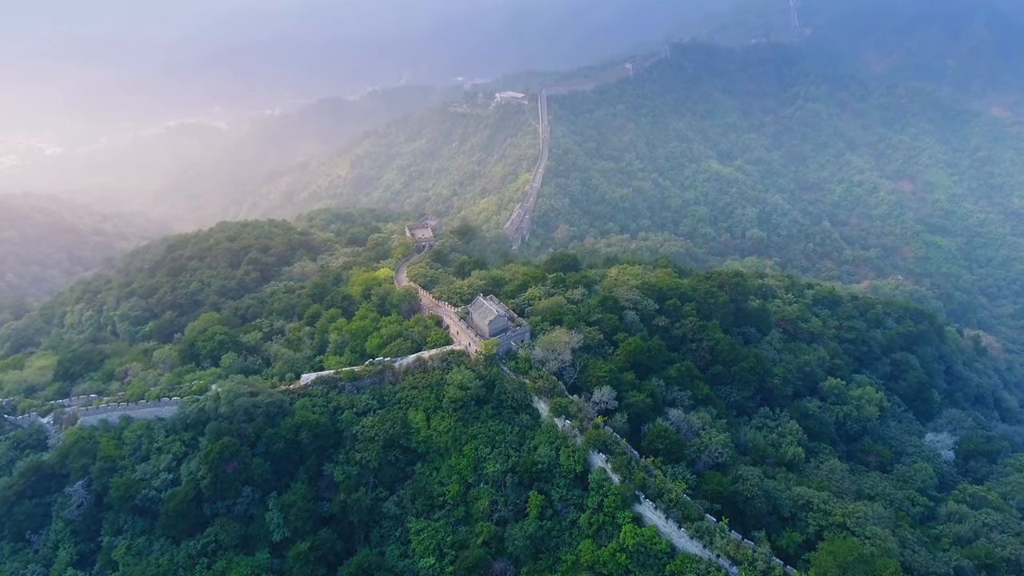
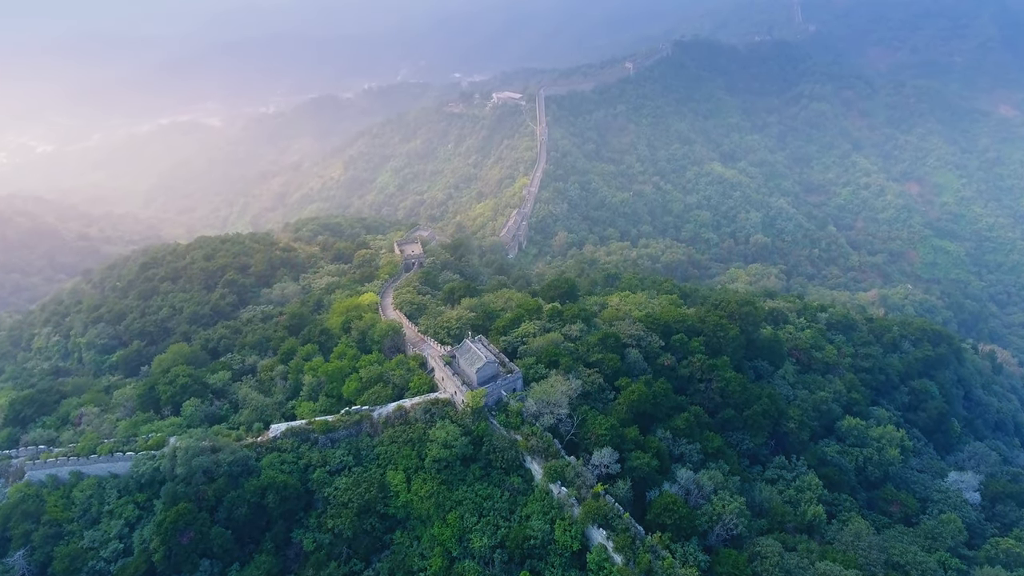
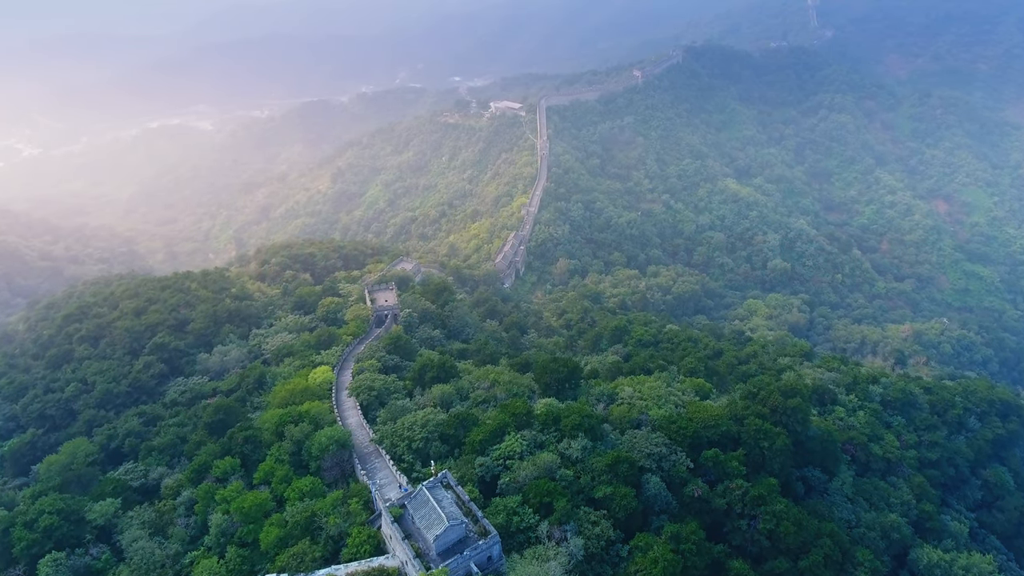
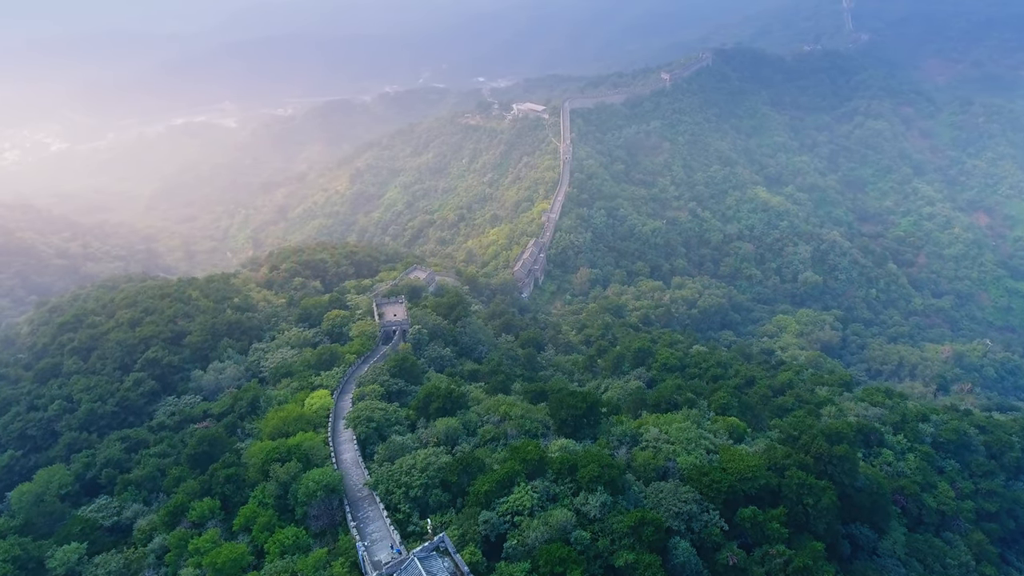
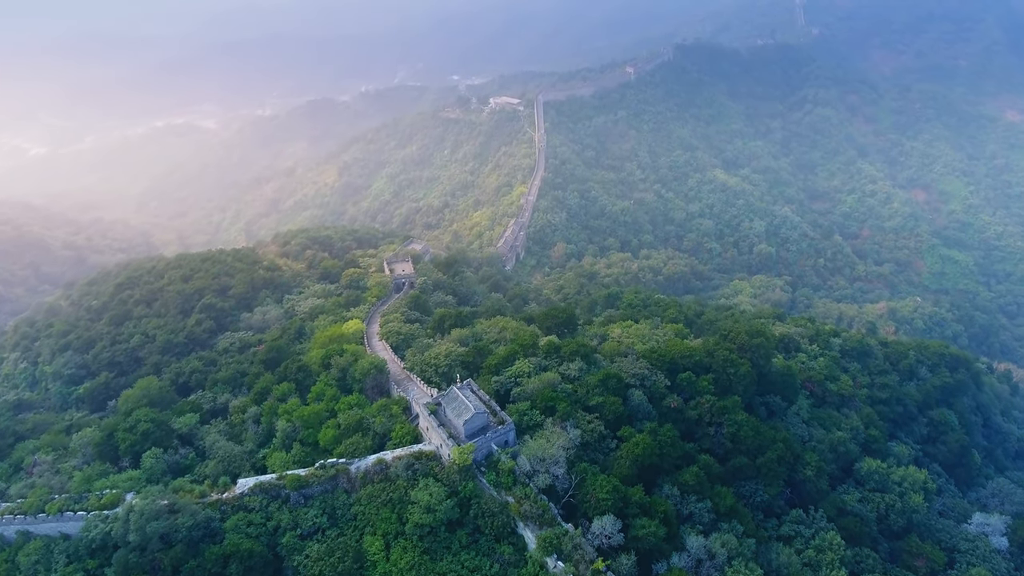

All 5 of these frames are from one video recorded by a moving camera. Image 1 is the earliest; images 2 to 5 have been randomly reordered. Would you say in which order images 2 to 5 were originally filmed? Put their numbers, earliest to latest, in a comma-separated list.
2, 5, 3, 4
